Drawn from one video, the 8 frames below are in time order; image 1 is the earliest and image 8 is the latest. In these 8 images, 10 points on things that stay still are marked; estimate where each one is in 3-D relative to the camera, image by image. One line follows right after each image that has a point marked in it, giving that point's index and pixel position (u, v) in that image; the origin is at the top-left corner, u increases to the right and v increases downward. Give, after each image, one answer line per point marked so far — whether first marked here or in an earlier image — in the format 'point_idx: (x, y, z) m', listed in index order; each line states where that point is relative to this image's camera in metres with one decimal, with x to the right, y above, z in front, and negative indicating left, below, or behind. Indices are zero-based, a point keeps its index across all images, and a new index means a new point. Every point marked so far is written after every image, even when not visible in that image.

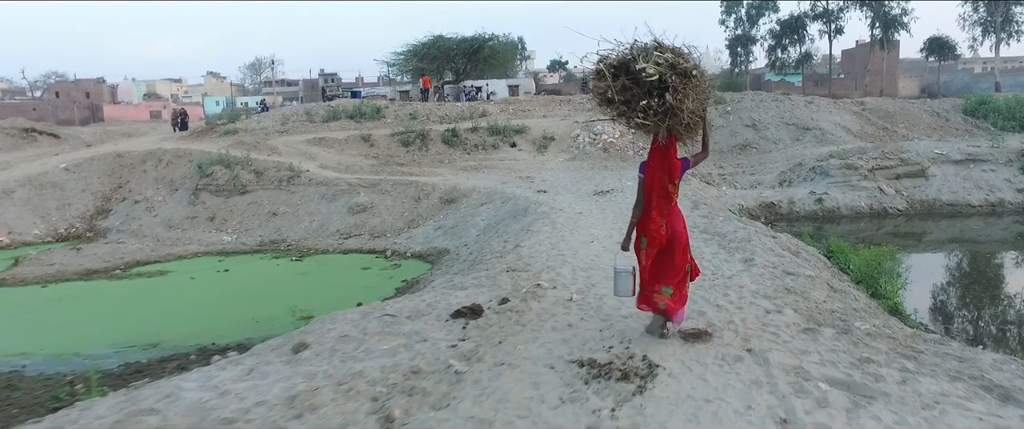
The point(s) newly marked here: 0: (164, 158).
0: (-9.1, +1.5, +16.7) m
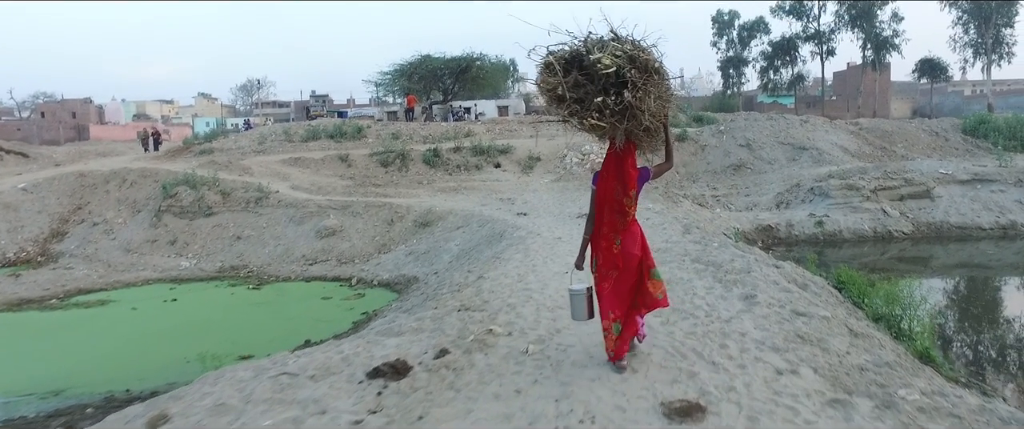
0: (-9.5, +1.0, +15.9) m
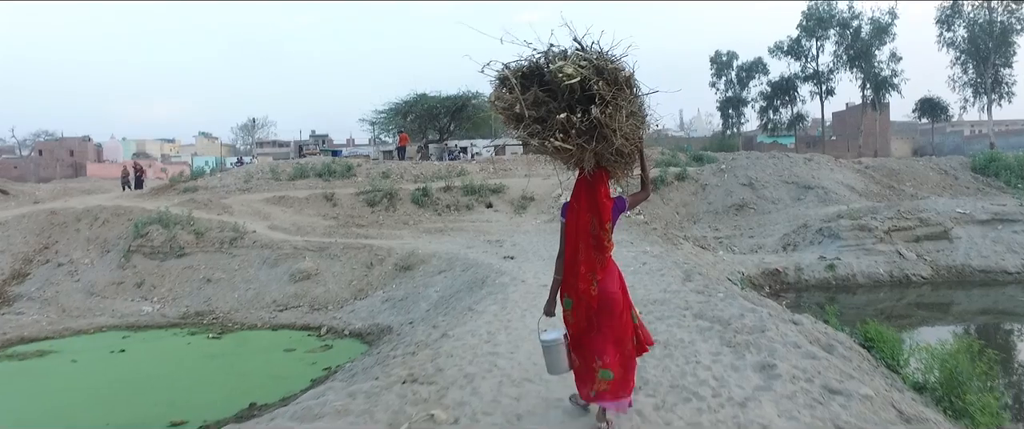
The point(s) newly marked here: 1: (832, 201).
0: (-9.8, 0.0, +15.1) m
1: (+8.1, +0.3, +16.1) m
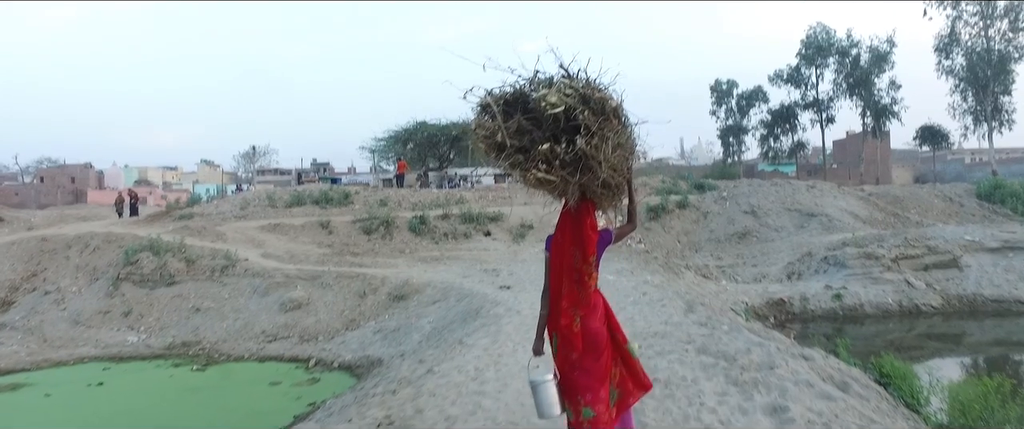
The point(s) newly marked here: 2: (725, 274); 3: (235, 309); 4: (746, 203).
0: (-9.8, -0.7, +14.9) m
1: (+8.0, -0.4, +15.8) m
2: (+4.3, -1.2, +12.7) m
3: (-4.9, -1.7, +11.3) m
4: (+6.5, +0.3, +17.7) m
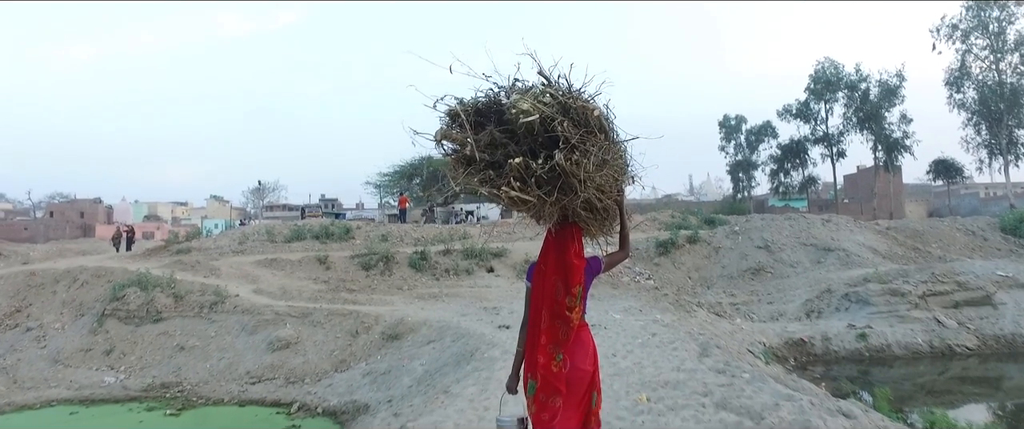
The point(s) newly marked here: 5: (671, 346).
0: (-9.7, -1.4, +14.4) m
1: (+8.1, -1.2, +15.1) m
2: (+4.3, -1.8, +12.0) m
3: (-4.9, -2.2, +10.7) m
4: (+6.6, -0.6, +17.1) m
5: (+1.6, -1.3, +6.6) m
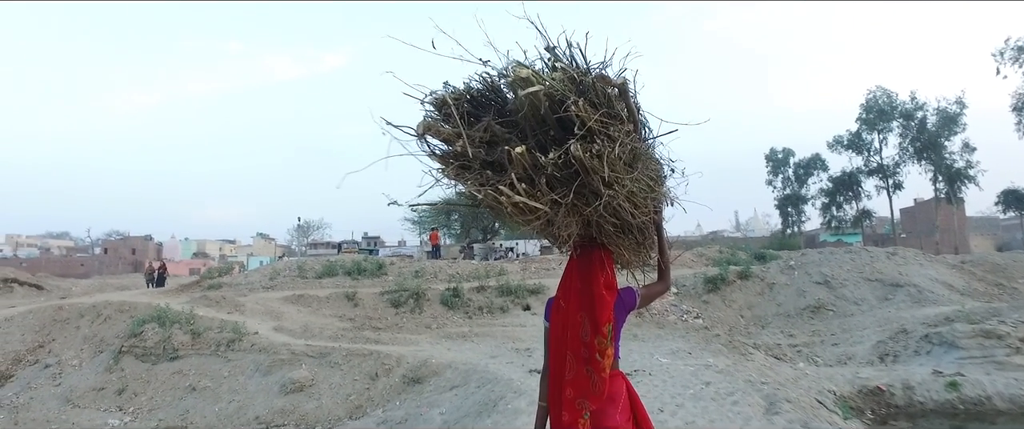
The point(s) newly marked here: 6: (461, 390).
0: (-9.0, -2.2, +14.0) m
1: (+8.9, -1.8, +13.6) m
2: (+4.9, -2.4, +10.7) m
3: (-4.4, -2.7, +10.0) m
4: (+7.5, -1.4, +15.7) m
5: (+1.9, -1.6, +5.5) m
6: (-0.6, -2.2, +8.0) m
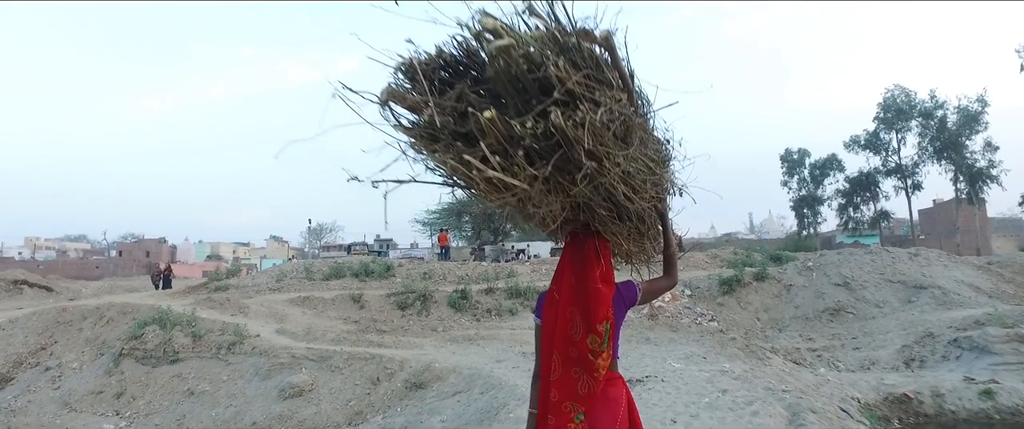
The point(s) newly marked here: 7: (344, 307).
0: (-8.8, -2.2, +13.8) m
1: (+9.1, -1.8, +13.0) m
2: (+5.0, -2.3, +10.3) m
3: (-4.3, -2.7, +9.7) m
4: (+7.7, -1.4, +15.2) m
5: (+1.9, -1.5, +5.1) m
6: (-0.6, -2.2, +7.7) m
7: (-4.0, -2.1, +15.0) m
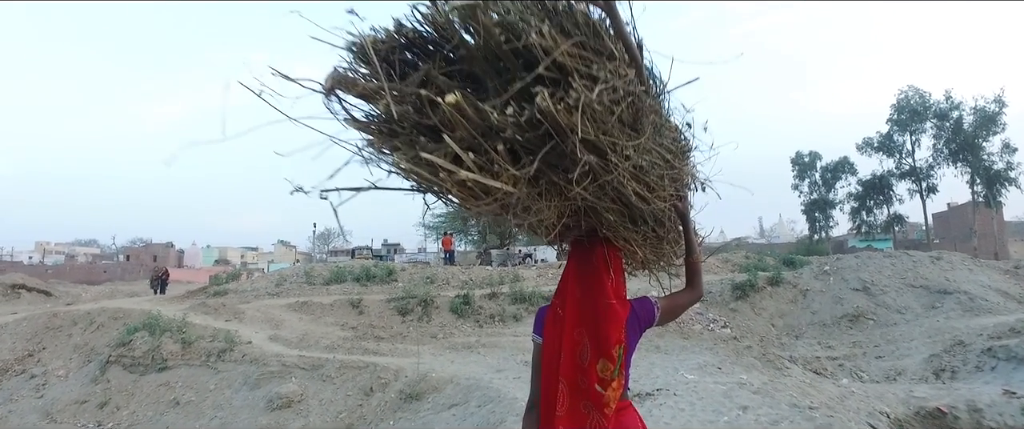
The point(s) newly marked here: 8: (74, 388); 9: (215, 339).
0: (-8.7, -2.2, +13.4) m
1: (+9.1, -1.8, +12.4) m
2: (+5.0, -2.3, +9.6) m
3: (-4.3, -2.7, +9.2) m
4: (+7.8, -1.4, +14.5) m
5: (+1.8, -1.5, +4.5) m
6: (-0.6, -2.2, +7.1) m
7: (-3.9, -2.2, +14.5) m
8: (-7.6, -3.0, +11.0) m
9: (-5.3, -2.2, +11.4) m
